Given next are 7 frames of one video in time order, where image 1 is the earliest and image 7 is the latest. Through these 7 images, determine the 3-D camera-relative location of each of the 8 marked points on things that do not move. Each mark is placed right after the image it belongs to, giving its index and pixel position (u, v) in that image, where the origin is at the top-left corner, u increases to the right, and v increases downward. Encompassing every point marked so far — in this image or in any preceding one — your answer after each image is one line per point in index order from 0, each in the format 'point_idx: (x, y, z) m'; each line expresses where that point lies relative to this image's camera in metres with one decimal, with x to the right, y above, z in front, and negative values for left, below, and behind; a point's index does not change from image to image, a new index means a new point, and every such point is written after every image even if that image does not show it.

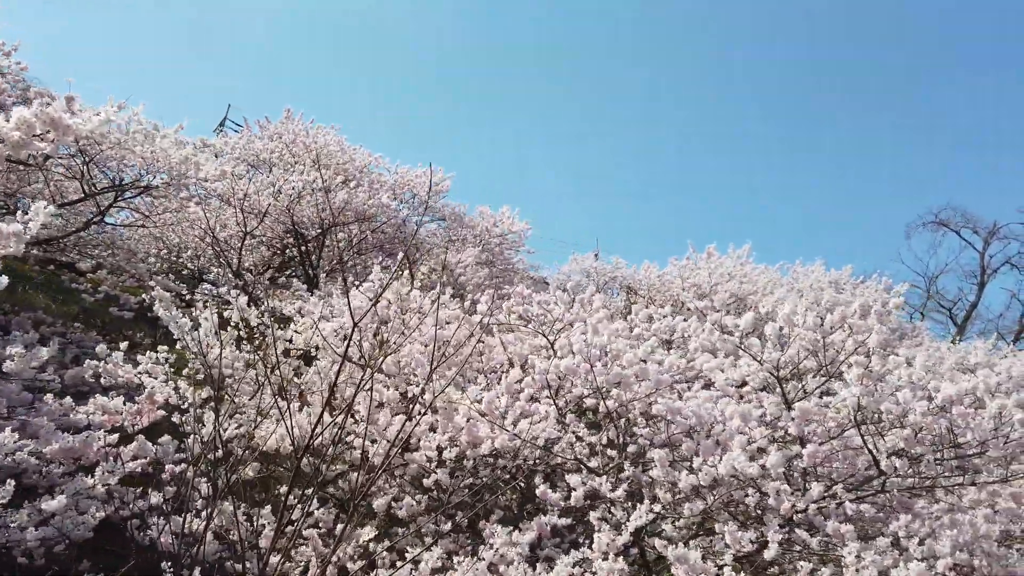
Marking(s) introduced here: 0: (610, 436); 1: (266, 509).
0: (+0.8, -1.1, +5.6) m
1: (-1.7, -1.5, +4.7) m
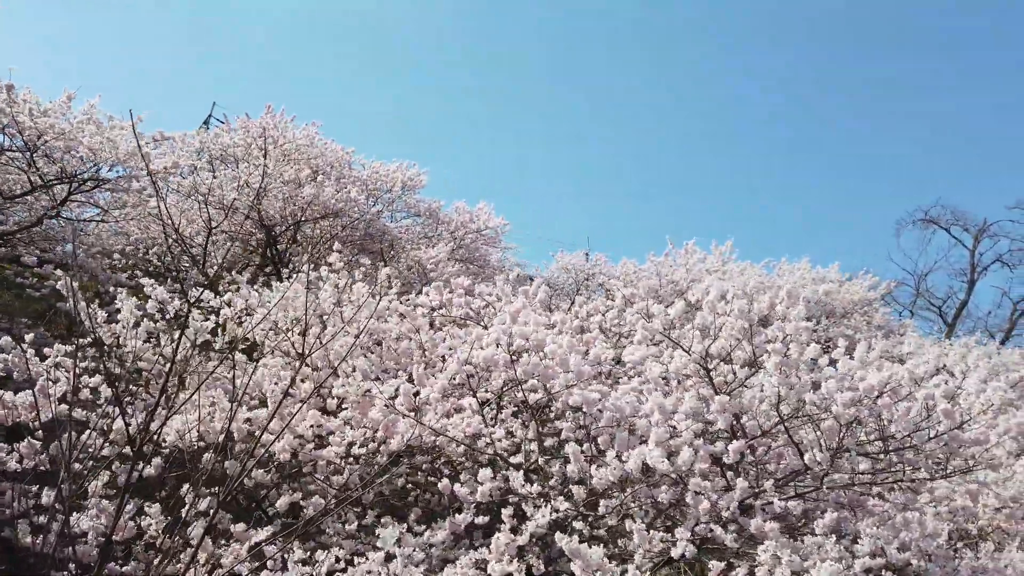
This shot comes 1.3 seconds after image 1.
0: (+0.2, -1.1, +5.4) m
1: (-2.2, -1.4, +4.5) m
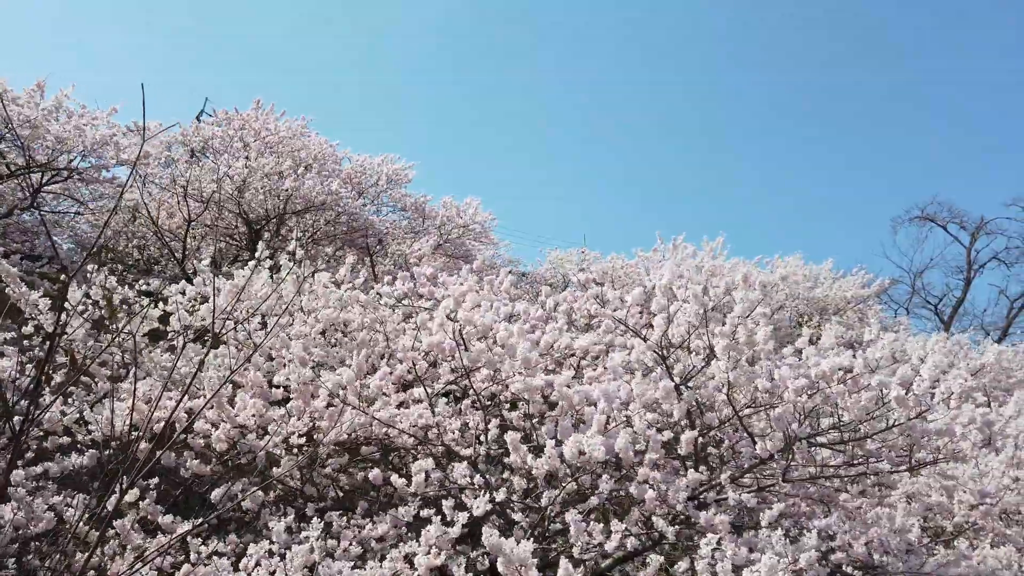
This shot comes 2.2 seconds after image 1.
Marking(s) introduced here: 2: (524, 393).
0: (-0.2, -1.0, +5.2) m
1: (-2.6, -1.3, +4.3) m
2: (+0.1, -0.7, +4.9) m
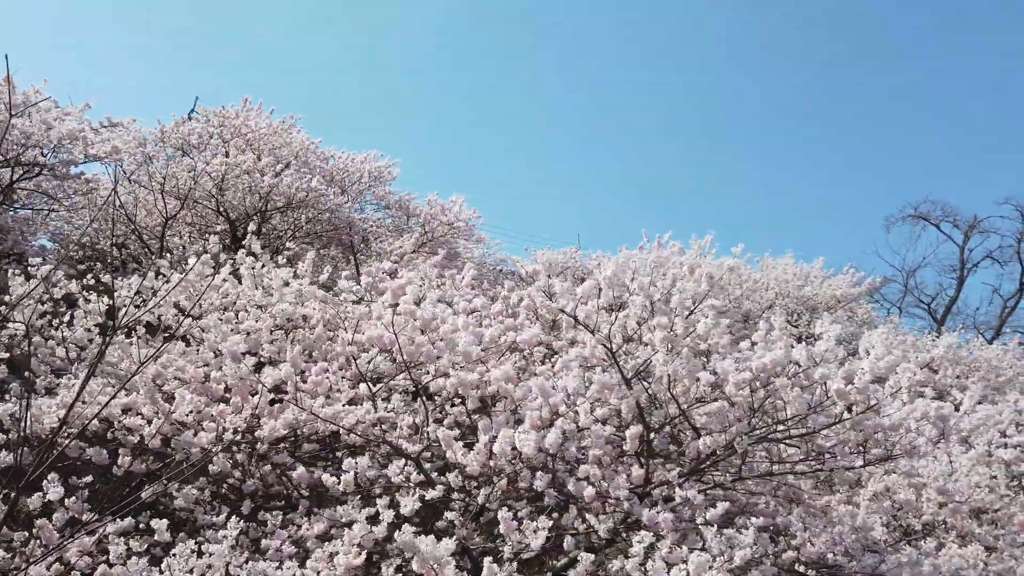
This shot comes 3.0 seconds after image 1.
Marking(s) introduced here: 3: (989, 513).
0: (-0.6, -0.9, +5.0) m
1: (-3.0, -1.2, +4.2) m
2: (-0.3, -0.7, +4.8) m
3: (+4.6, -2.2, +6.9) m
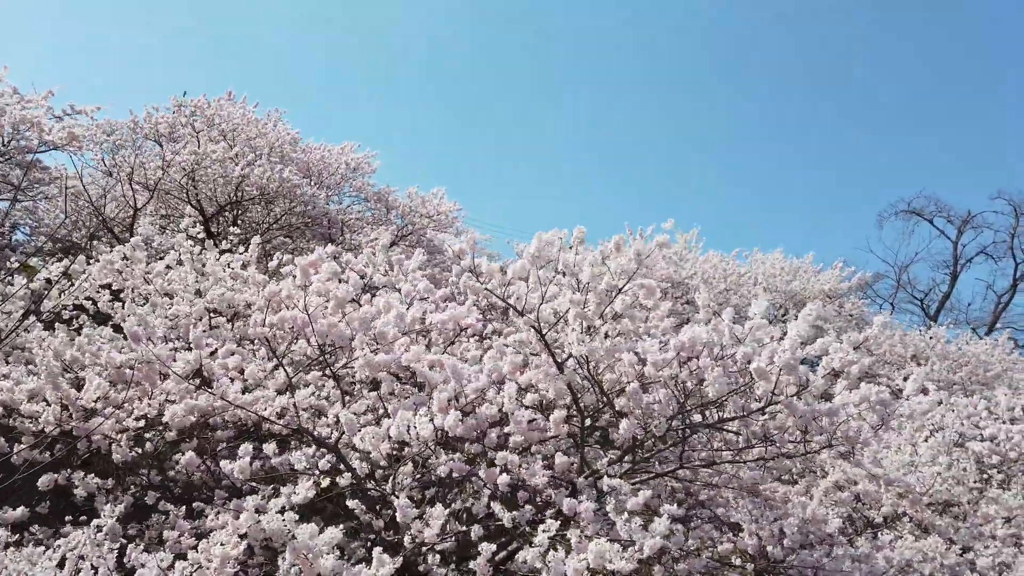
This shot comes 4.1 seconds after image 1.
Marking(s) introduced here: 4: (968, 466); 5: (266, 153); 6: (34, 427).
0: (-1.0, -0.8, +4.8) m
1: (-3.5, -1.1, +4.0) m
2: (-0.8, -0.5, +4.6) m
3: (+4.1, -2.0, +6.7) m
4: (+4.3, -1.7, +6.8) m
5: (-5.3, +2.9, +15.4) m
6: (-3.0, -0.9, +4.5) m
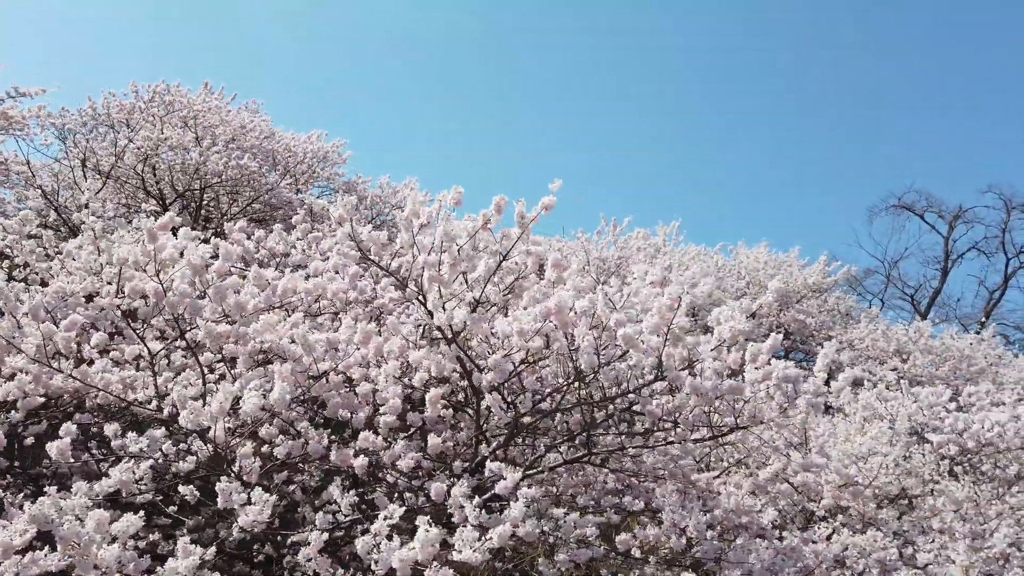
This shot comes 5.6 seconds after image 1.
0: (-1.7, -0.6, +4.4) m
1: (-4.2, -0.9, +3.6) m
2: (-1.5, -0.4, +4.2) m
3: (+3.4, -1.8, +6.3) m
4: (+3.6, -1.5, +6.4) m
5: (-6.0, +3.1, +15.1) m
6: (-3.7, -0.7, +4.2) m
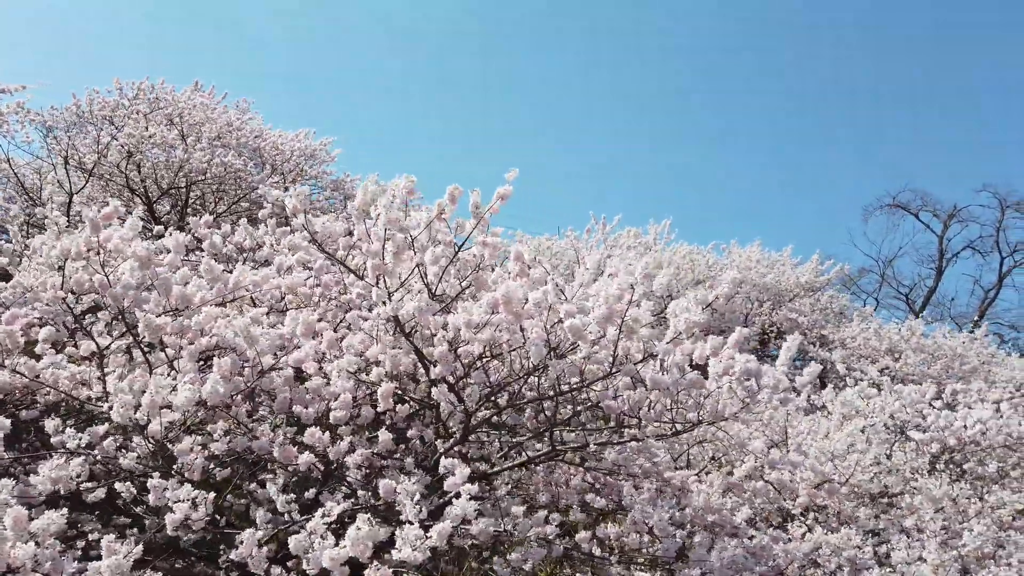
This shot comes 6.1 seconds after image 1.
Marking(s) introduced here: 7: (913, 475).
0: (-2.0, -0.5, +4.3) m
1: (-4.4, -0.9, +3.5) m
2: (-1.7, -0.3, +4.1) m
3: (+3.2, -1.8, +6.2) m
4: (+3.4, -1.4, +6.3) m
5: (-6.2, +3.1, +15.0) m
6: (-3.9, -0.7, +4.0) m
7: (+3.5, -1.6, +6.3) m
